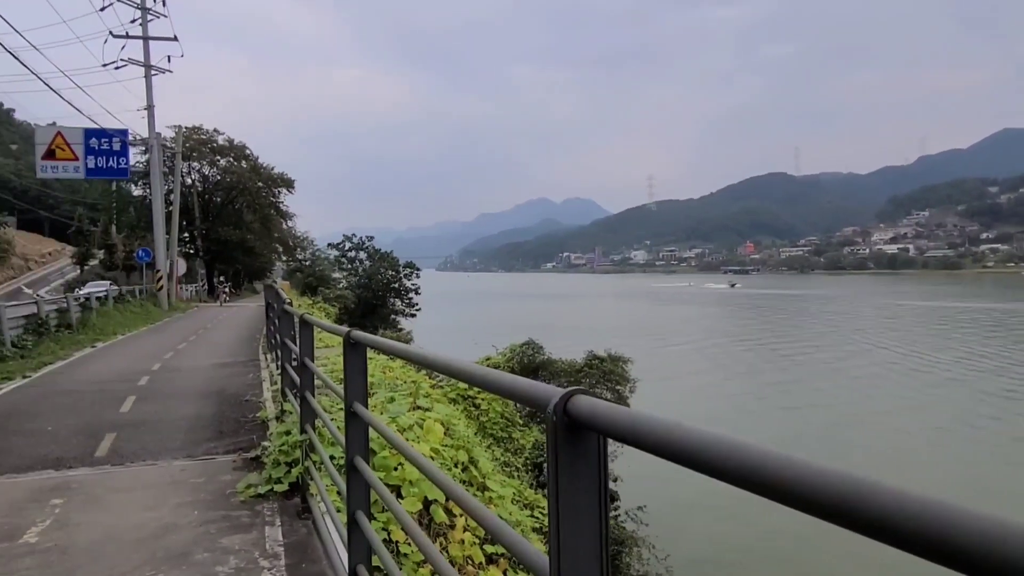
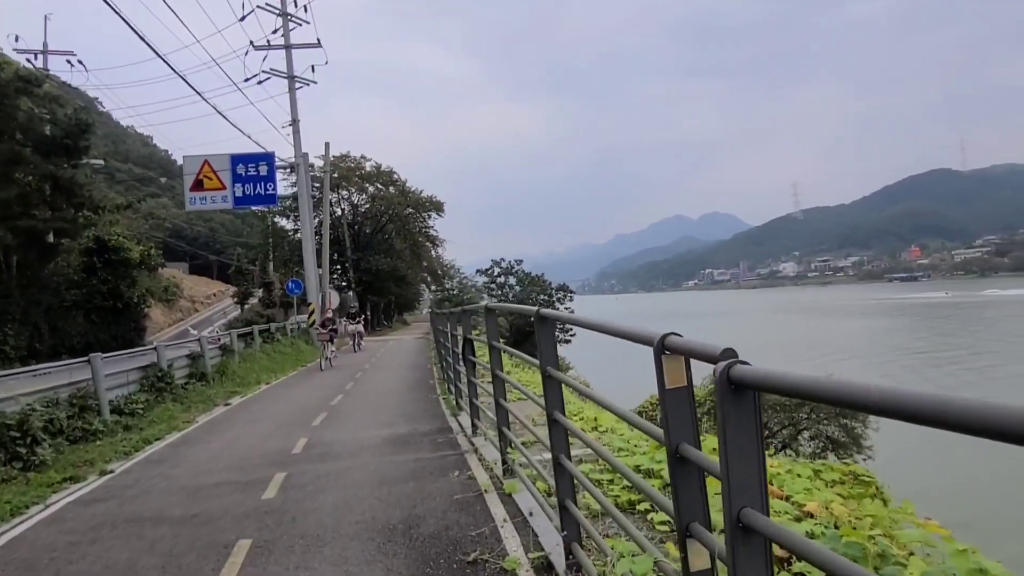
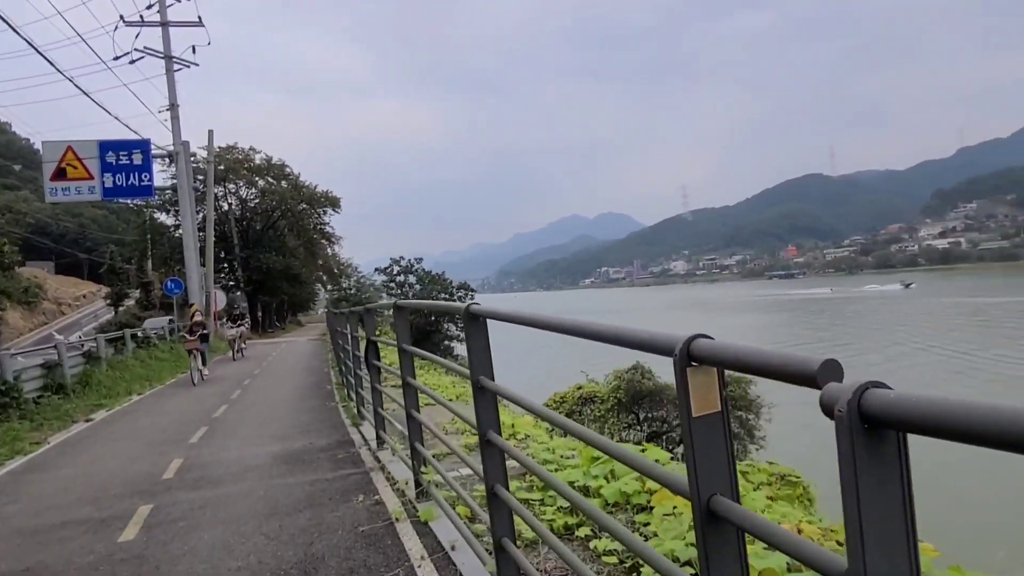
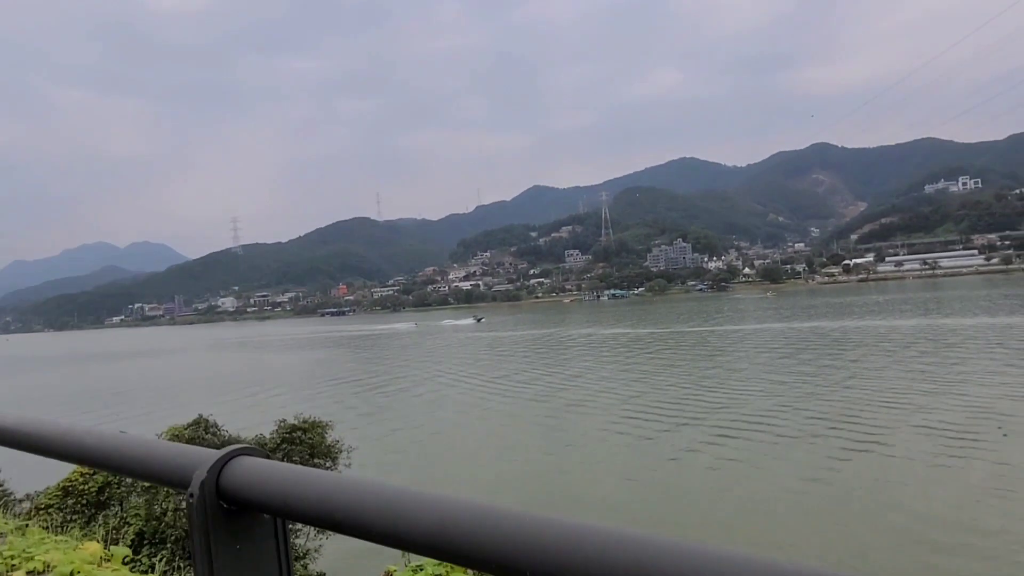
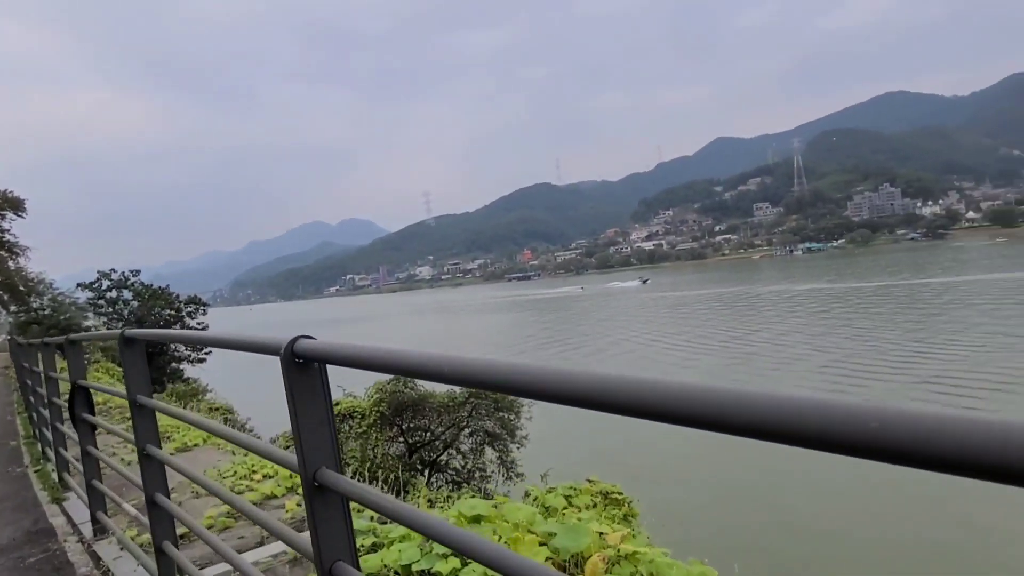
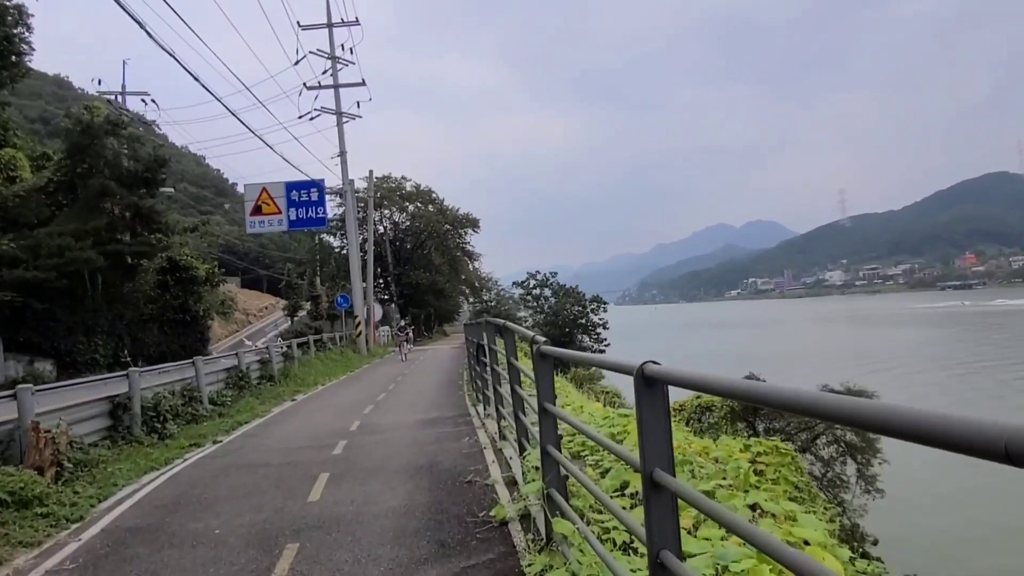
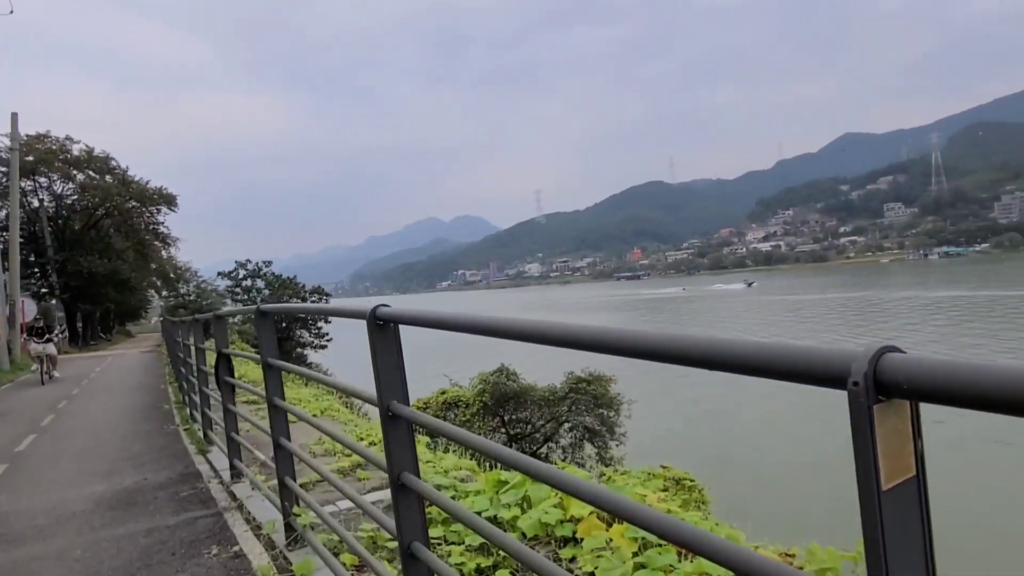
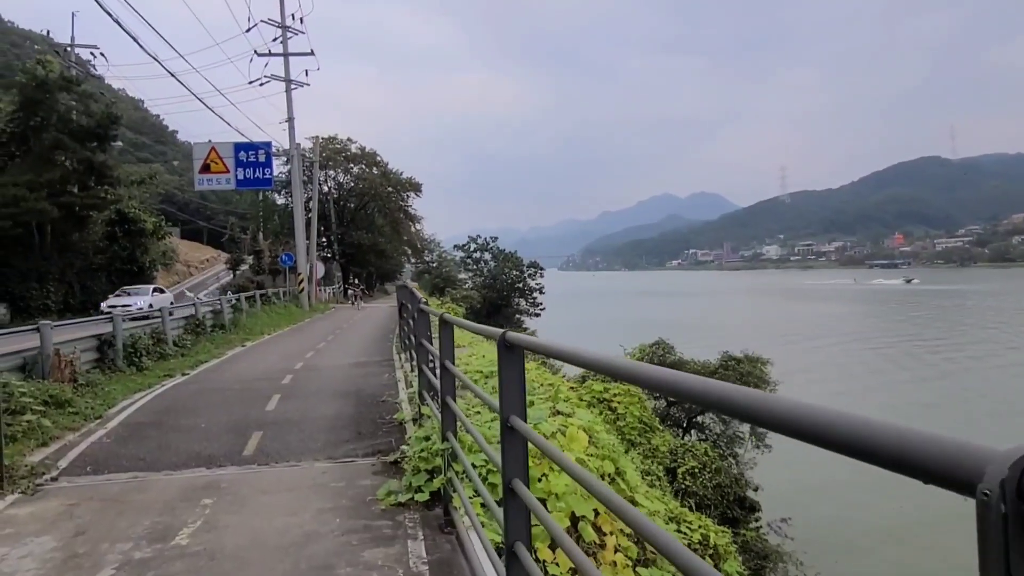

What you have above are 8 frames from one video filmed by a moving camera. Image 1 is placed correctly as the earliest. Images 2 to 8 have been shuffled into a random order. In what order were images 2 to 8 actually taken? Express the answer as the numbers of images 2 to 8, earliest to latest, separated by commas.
8, 6, 2, 3, 7, 5, 4
